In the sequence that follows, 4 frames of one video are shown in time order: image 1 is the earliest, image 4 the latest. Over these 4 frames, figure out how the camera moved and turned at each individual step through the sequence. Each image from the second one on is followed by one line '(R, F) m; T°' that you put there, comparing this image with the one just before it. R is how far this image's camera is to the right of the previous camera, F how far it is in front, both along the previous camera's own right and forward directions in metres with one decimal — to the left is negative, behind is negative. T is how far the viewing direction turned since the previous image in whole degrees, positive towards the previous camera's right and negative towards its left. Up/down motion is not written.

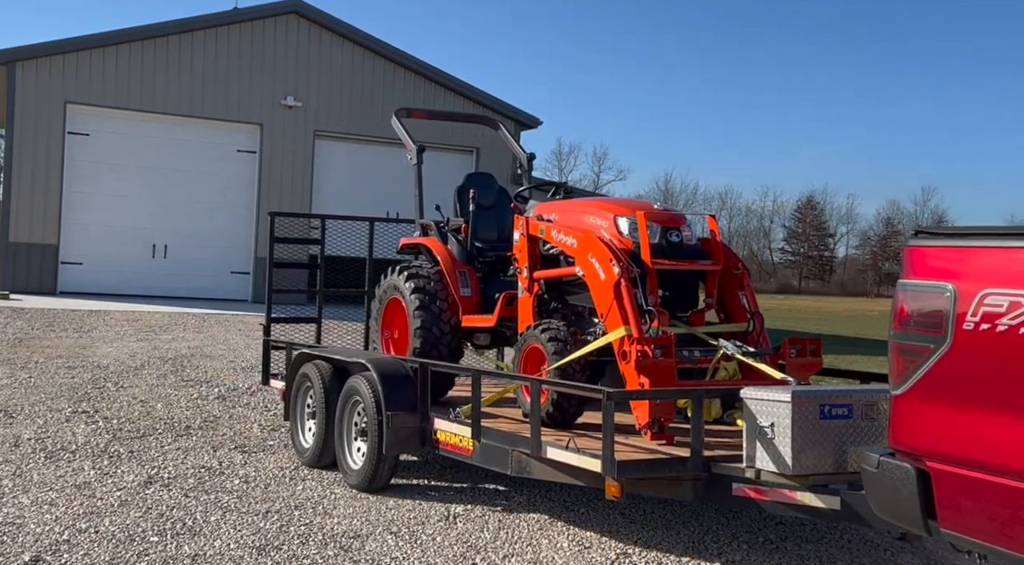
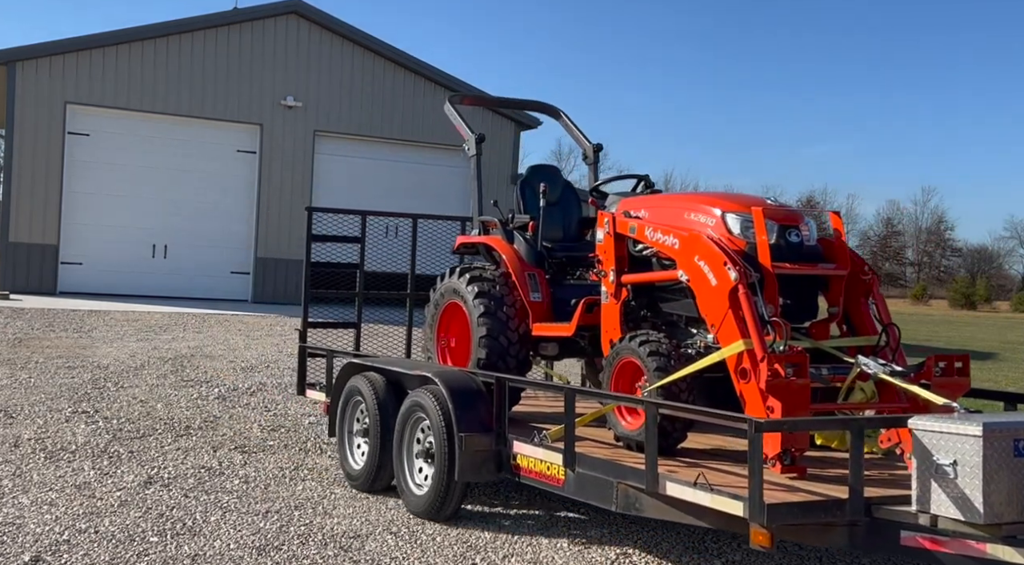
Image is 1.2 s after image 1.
(-0.4, +0.7) m; 0°
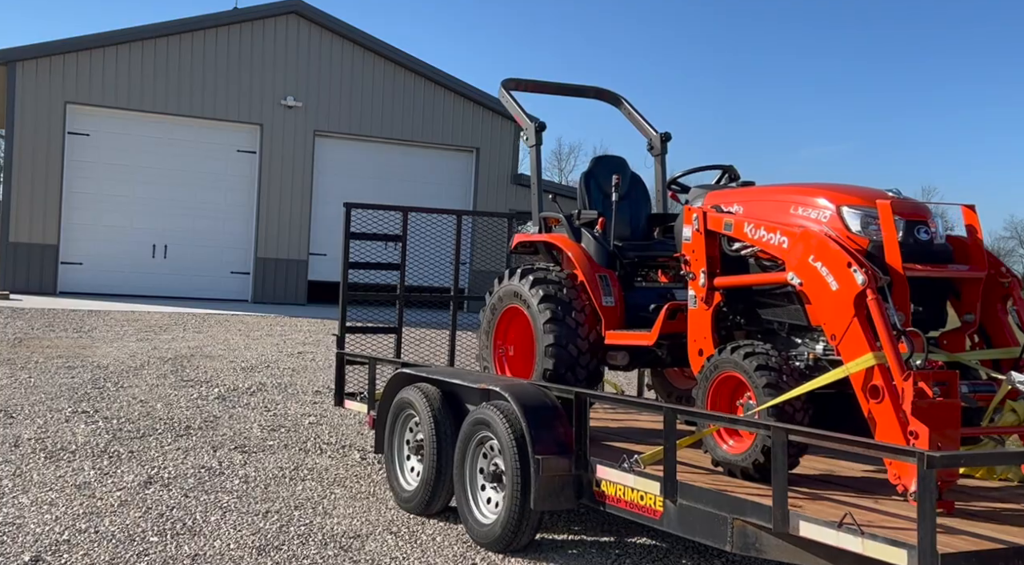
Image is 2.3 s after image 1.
(-0.4, +0.5) m; 0°
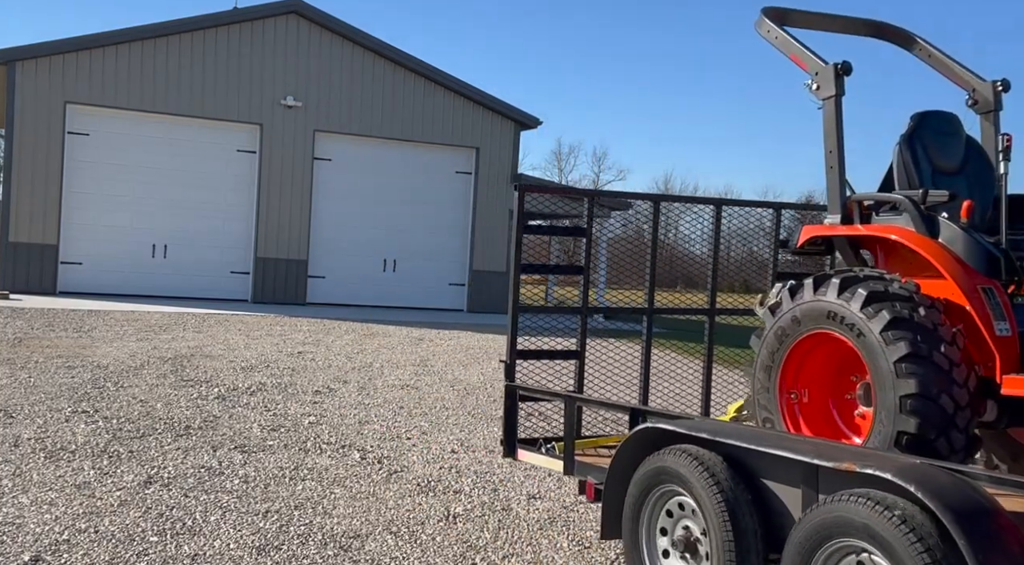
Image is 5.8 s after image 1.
(-1.1, +1.8) m; 0°
